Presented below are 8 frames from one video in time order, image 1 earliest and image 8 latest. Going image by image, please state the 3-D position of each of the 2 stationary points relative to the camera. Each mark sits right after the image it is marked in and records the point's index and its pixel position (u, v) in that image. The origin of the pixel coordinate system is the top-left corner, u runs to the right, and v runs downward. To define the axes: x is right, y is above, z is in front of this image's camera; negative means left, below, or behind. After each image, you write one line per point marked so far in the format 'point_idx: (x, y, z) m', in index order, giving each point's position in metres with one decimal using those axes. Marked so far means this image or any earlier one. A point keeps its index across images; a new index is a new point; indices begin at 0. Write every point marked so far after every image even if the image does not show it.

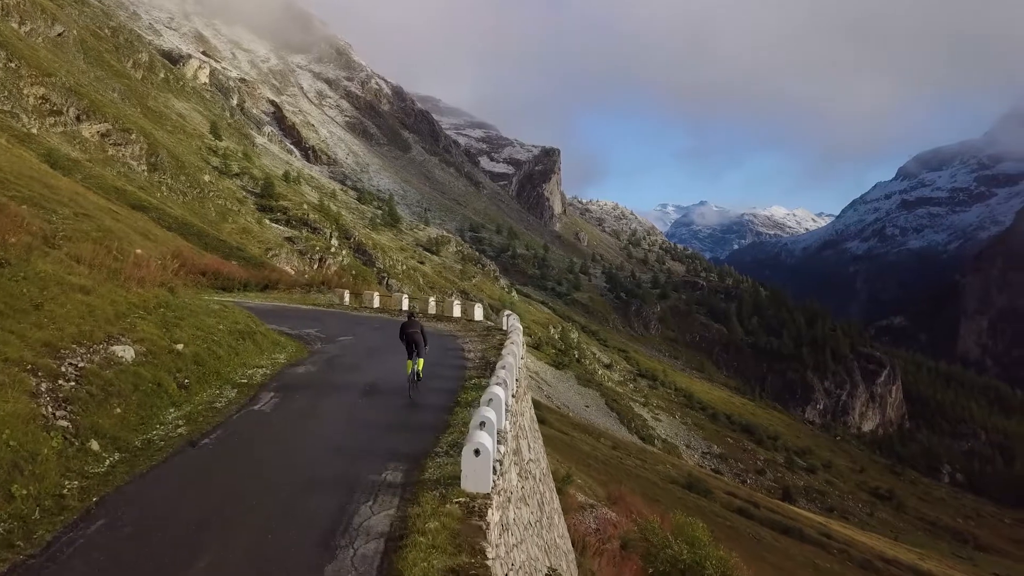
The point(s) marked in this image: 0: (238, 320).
0: (-5.1, -0.7, +15.6) m
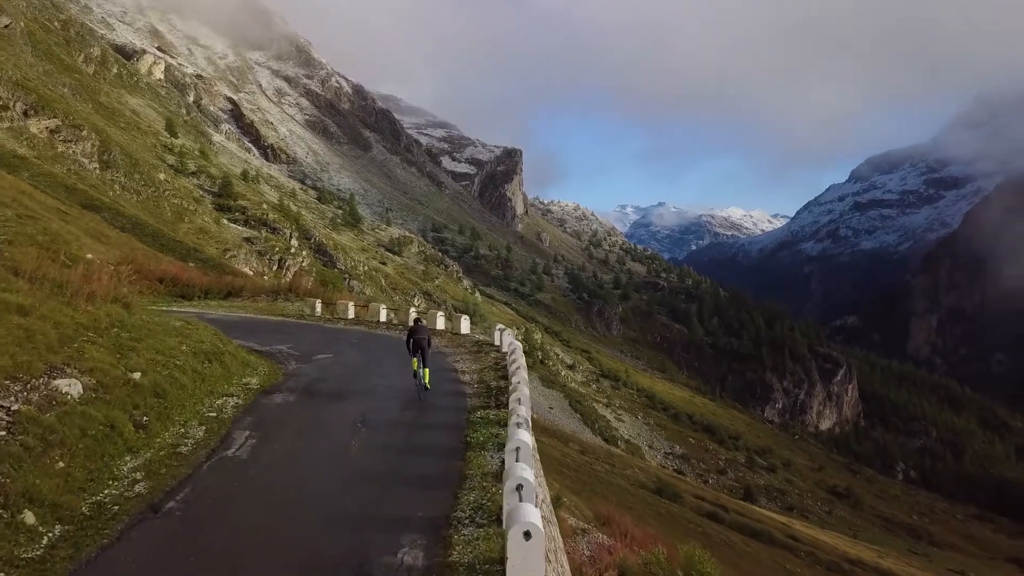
0: (-5.2, -0.9, +13.9) m
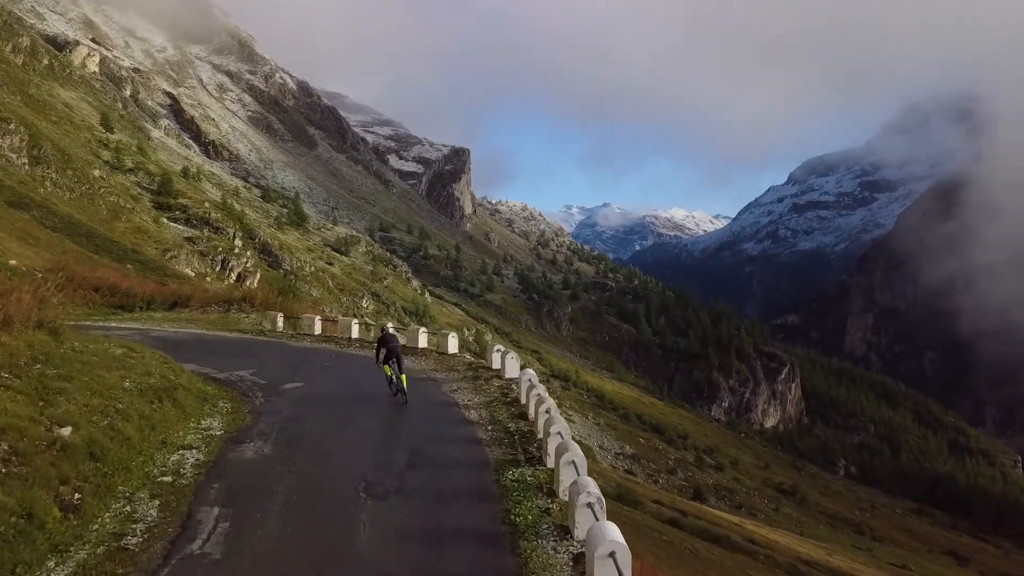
0: (-5.0, -1.2, +11.5) m
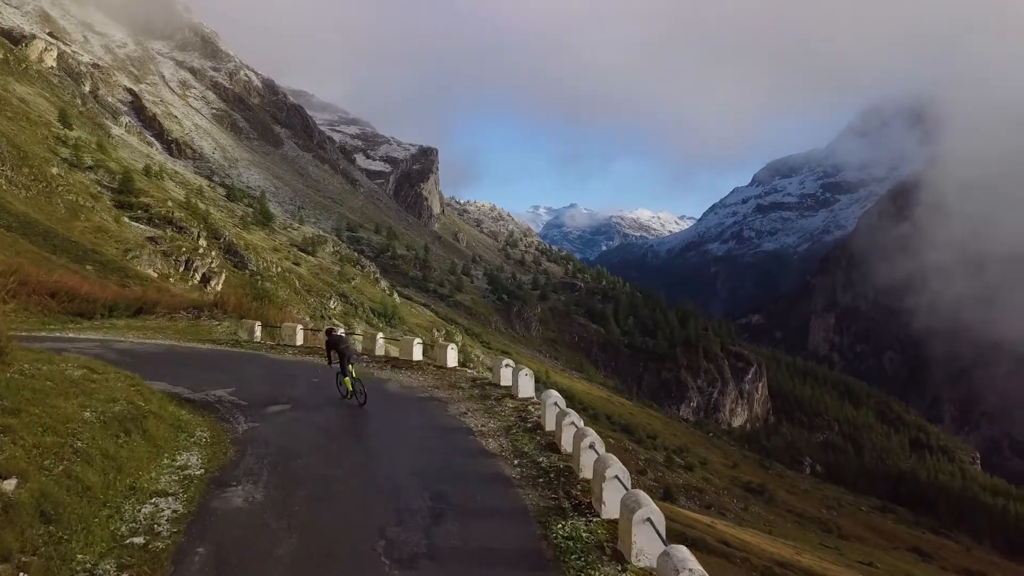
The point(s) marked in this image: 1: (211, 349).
0: (-4.7, -1.3, +9.9) m
1: (-6.3, -1.3, +17.0) m
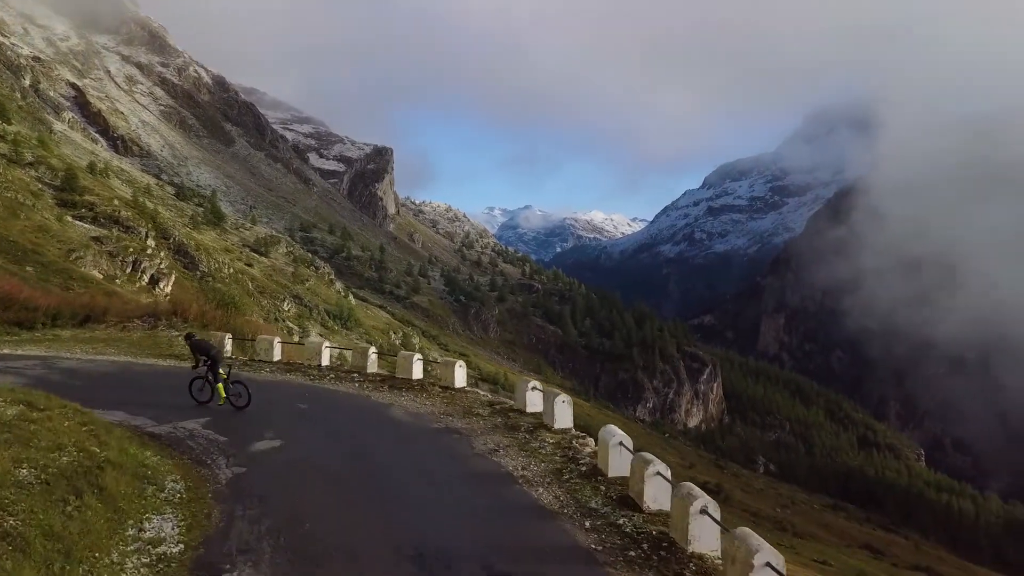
0: (-4.2, -1.4, +7.7) m
1: (-6.1, -1.4, +14.7) m
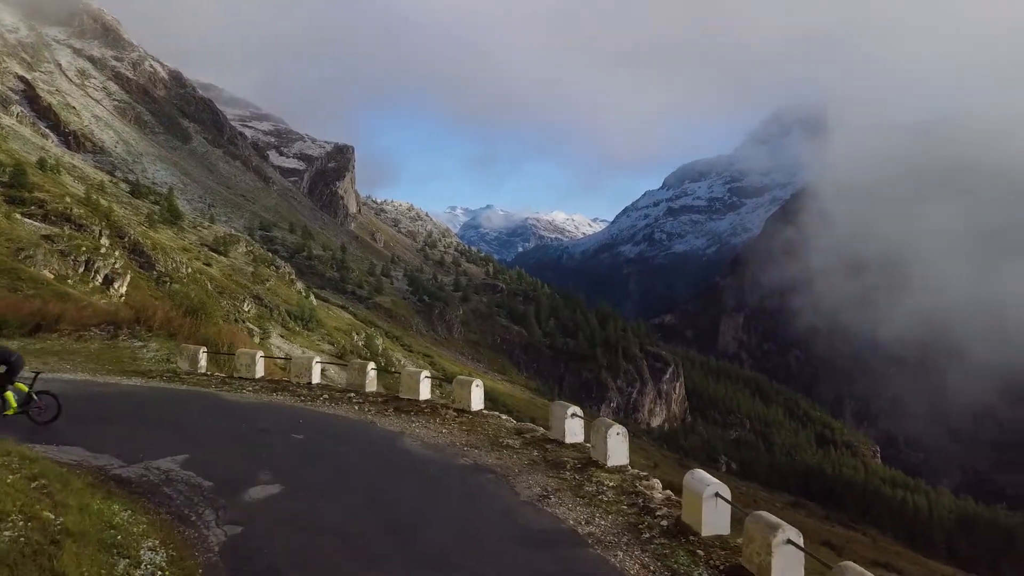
0: (-3.6, -1.6, +5.9) m
1: (-5.9, -1.5, +12.8) m
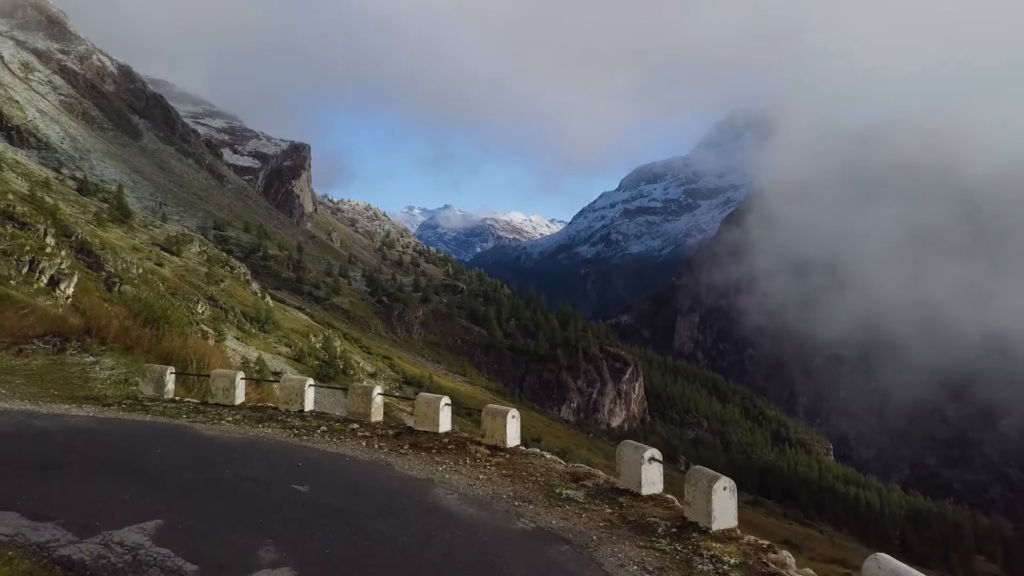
0: (-2.8, -1.7, +3.8) m
1: (-5.4, -1.7, +10.5) m
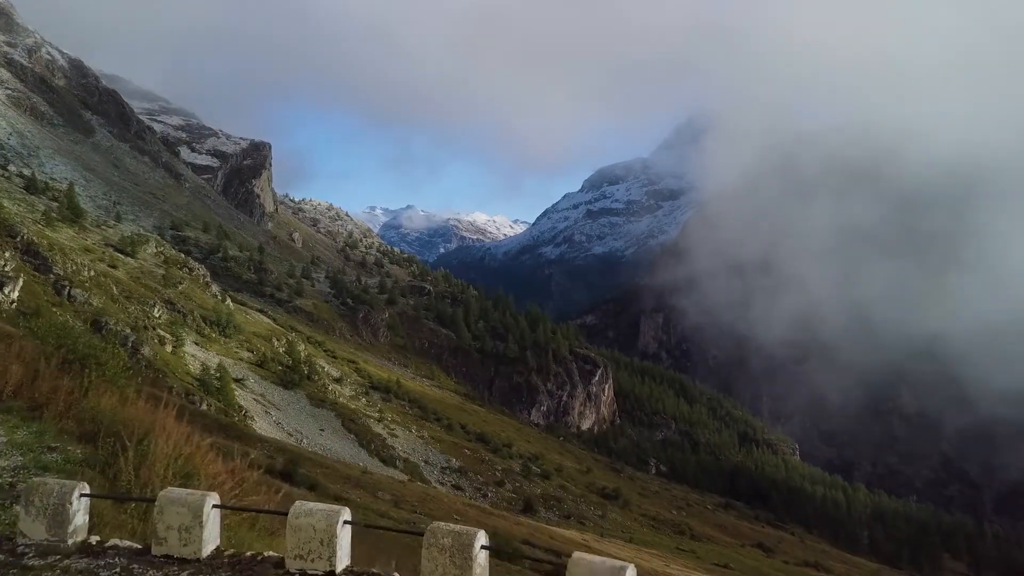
0: (-1.0, -2.0, -1.3) m
1: (-3.9, -2.0, +5.4) m
